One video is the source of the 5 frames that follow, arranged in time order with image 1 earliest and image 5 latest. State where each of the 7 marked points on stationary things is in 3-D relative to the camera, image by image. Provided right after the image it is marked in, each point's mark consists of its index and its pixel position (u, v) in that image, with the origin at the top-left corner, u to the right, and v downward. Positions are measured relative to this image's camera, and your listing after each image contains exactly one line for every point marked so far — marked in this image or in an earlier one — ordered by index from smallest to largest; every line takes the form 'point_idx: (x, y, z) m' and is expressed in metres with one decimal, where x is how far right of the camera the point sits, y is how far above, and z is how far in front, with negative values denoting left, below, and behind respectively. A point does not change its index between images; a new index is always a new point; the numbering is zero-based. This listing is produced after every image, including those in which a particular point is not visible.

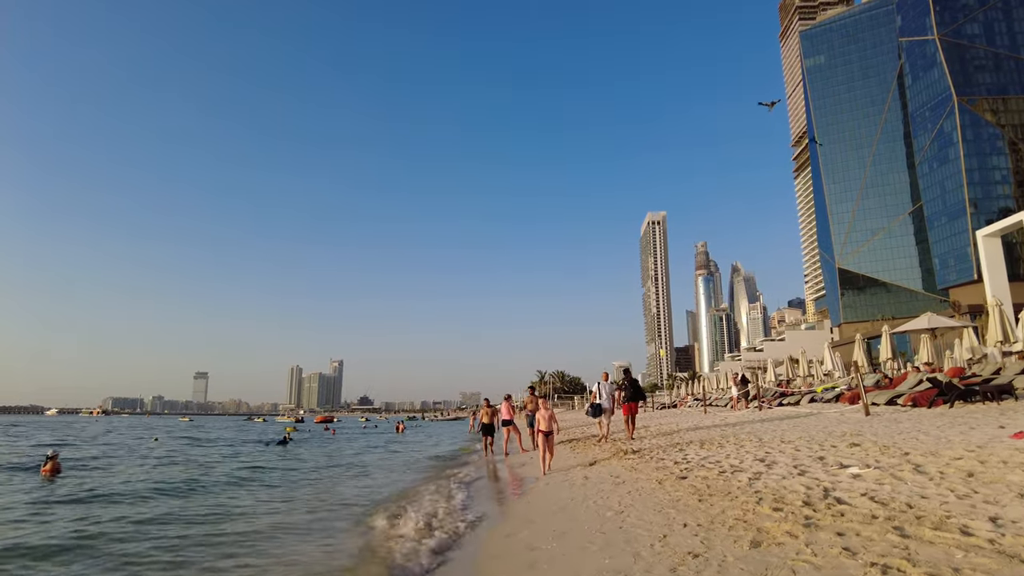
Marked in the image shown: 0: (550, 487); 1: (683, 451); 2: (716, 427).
0: (+0.5, -2.8, +7.9) m
1: (+2.8, -2.7, +9.5) m
2: (+5.0, -3.6, +14.3) m
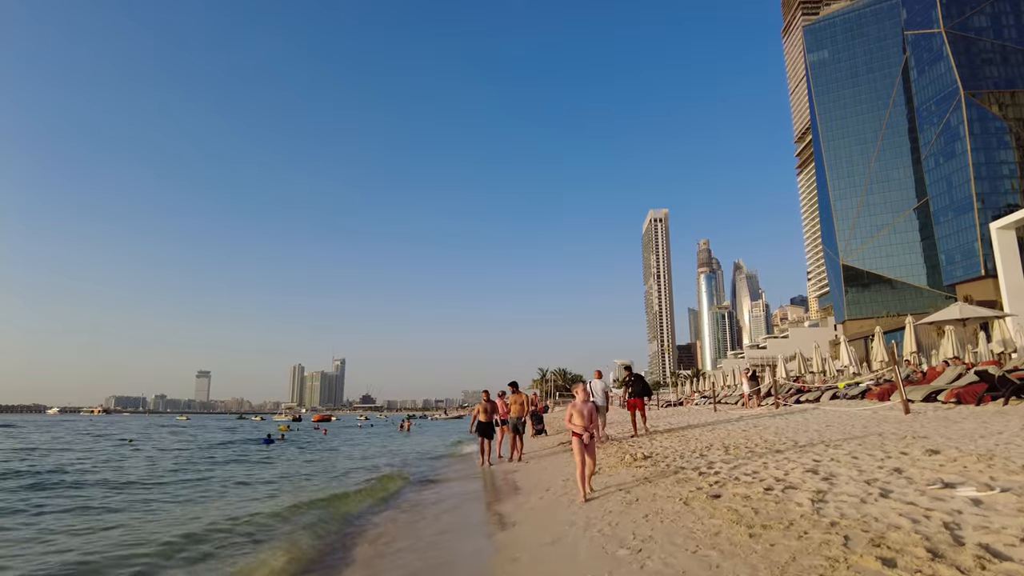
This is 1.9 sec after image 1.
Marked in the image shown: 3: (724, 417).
0: (+0.4, -2.5, +6.4) m
1: (+2.7, -2.4, +8.0) m
2: (+4.8, -3.2, +12.8) m
3: (+6.4, -4.1, +17.7) m
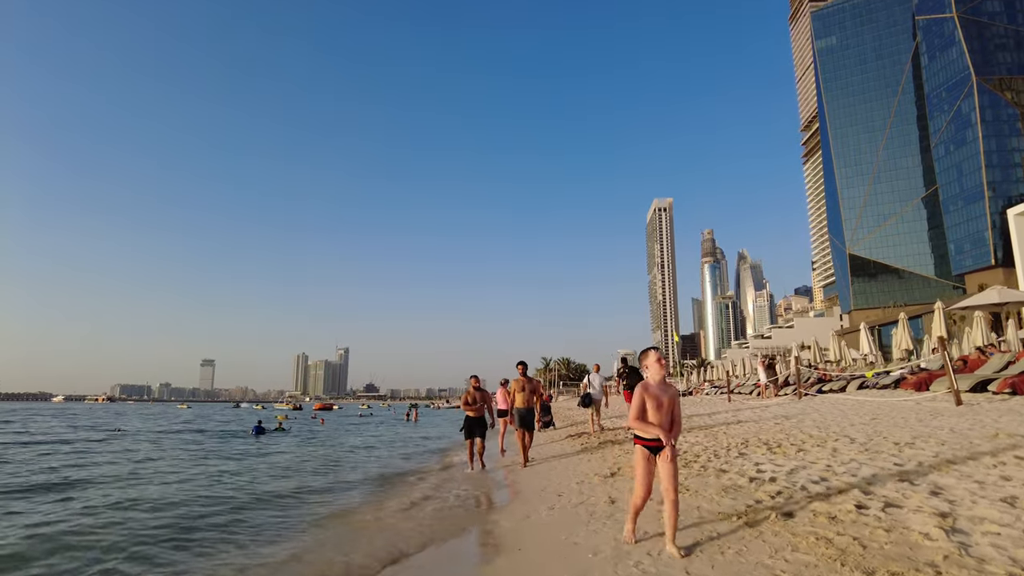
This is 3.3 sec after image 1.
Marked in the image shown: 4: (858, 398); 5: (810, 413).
0: (+0.4, -2.1, +5.2) m
1: (+2.7, -2.0, +6.7) m
2: (+4.9, -2.7, +11.6) m
3: (+6.5, -3.5, +16.5) m
4: (+8.6, -2.8, +14.1) m
5: (+6.2, -2.6, +11.8) m
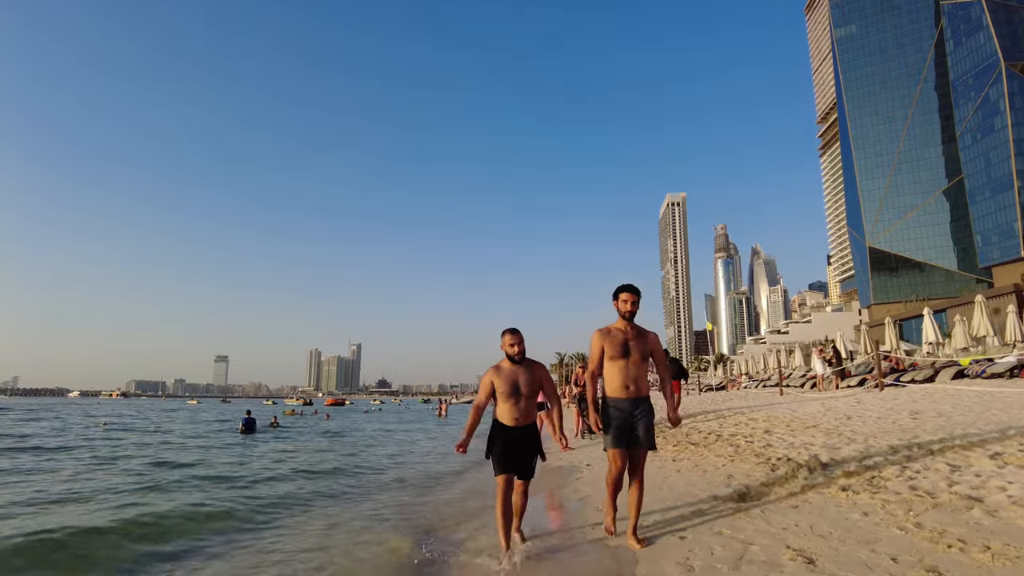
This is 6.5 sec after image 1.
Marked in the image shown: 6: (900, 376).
0: (+1.0, -1.5, +2.6) m
1: (+3.4, -1.3, +4.1) m
2: (+5.6, -2.0, +8.9) m
3: (+7.3, -2.8, +13.9) m
4: (+9.3, -2.0, +11.4) m
5: (+6.9, -1.9, +9.2) m
6: (+12.1, -2.8, +17.8) m
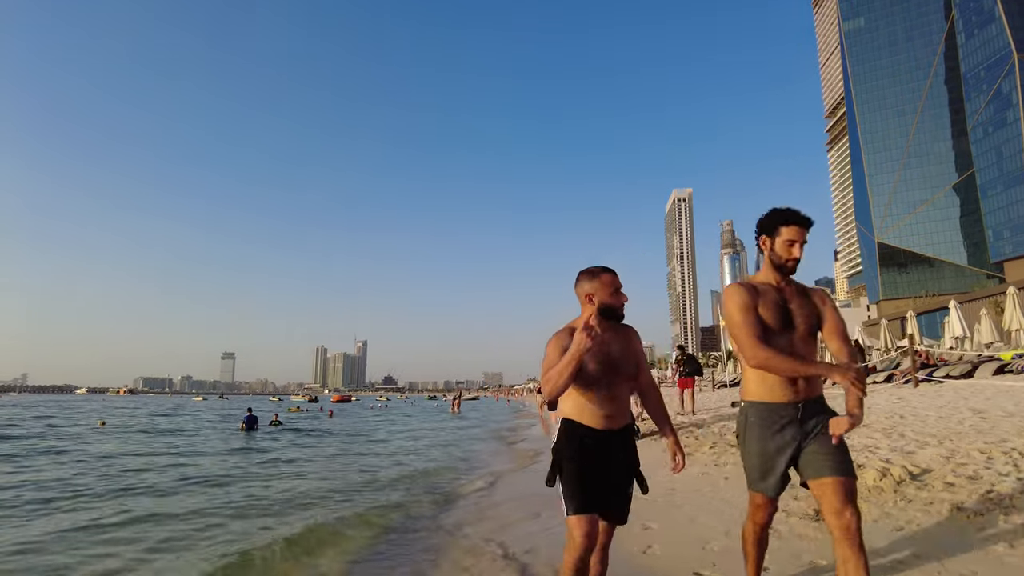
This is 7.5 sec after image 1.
0: (+1.2, -1.3, +1.8) m
1: (+3.6, -1.2, +3.3) m
2: (+5.9, -1.8, +8.1) m
3: (+7.6, -2.6, +13.0) m
4: (+9.6, -1.8, +10.6) m
5: (+7.2, -1.7, +8.3) m
6: (+12.4, -2.5, +16.9) m
